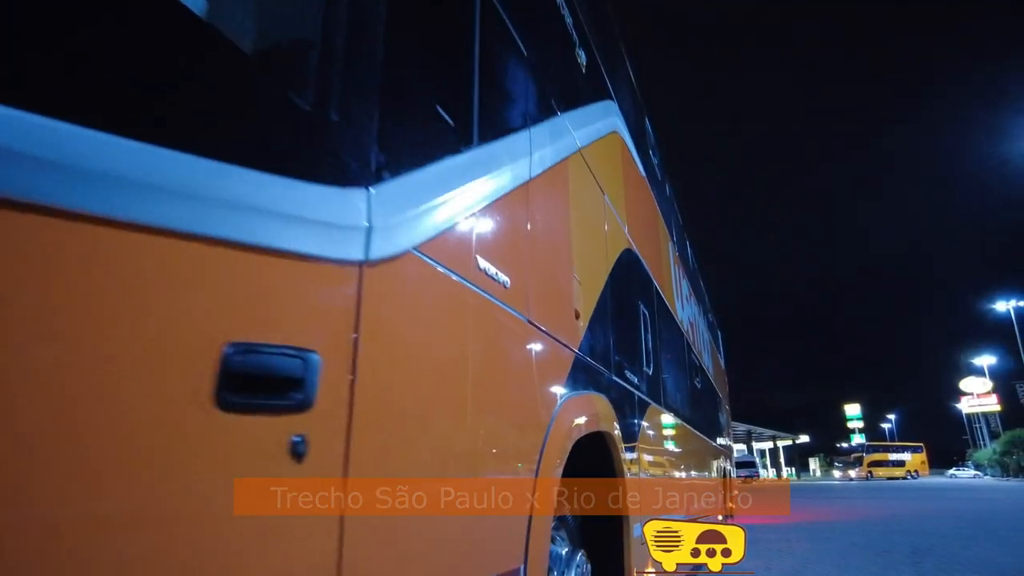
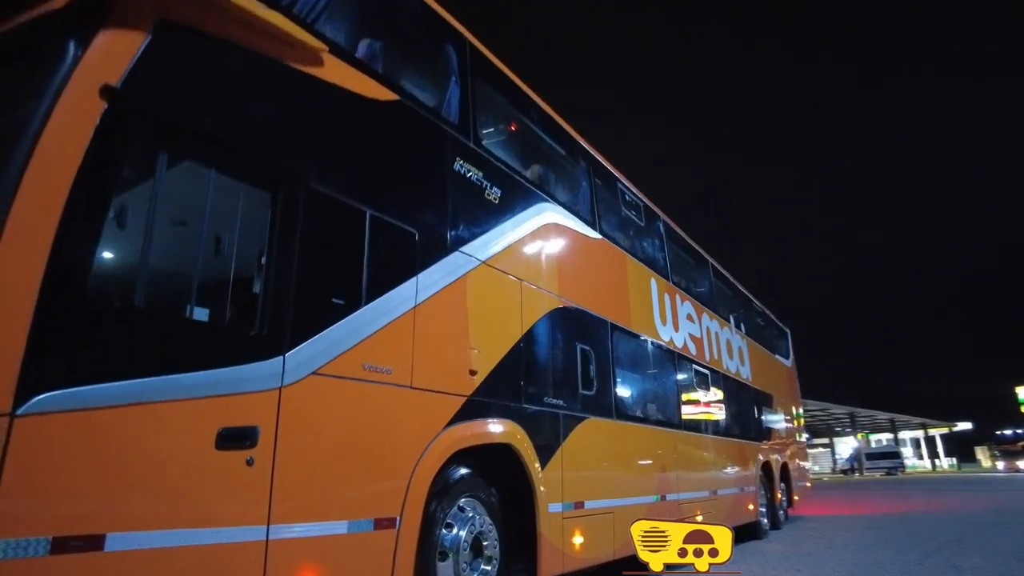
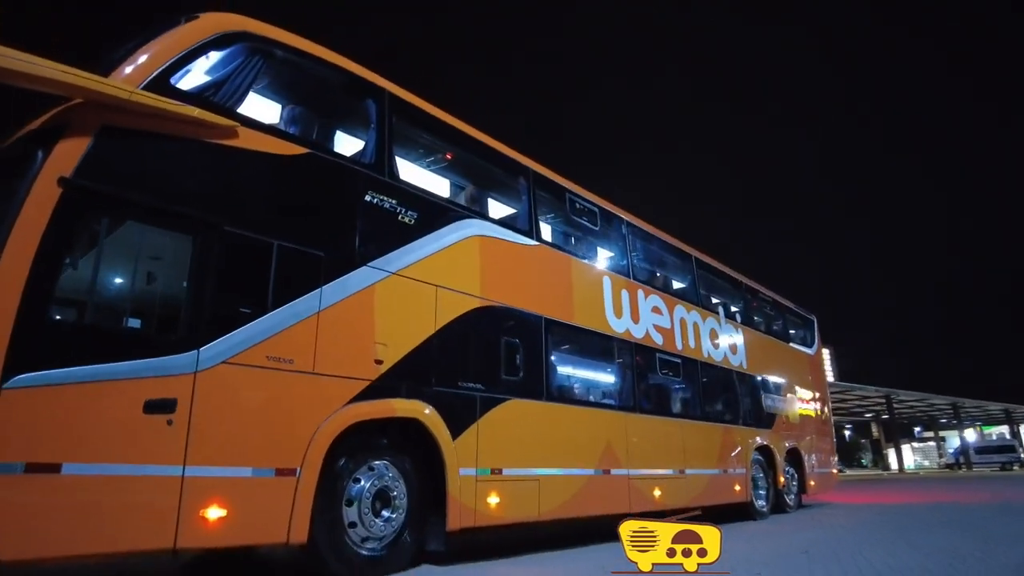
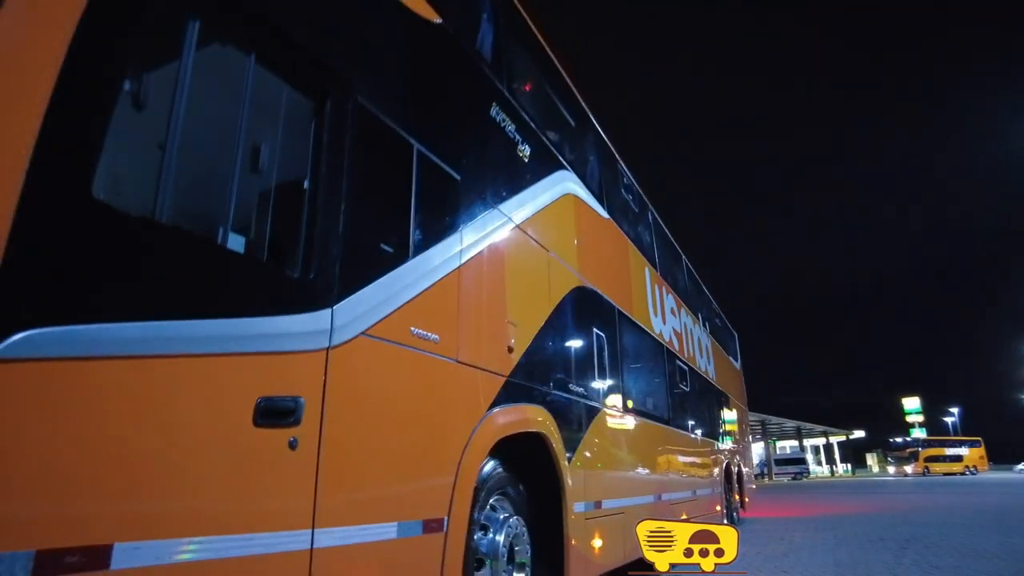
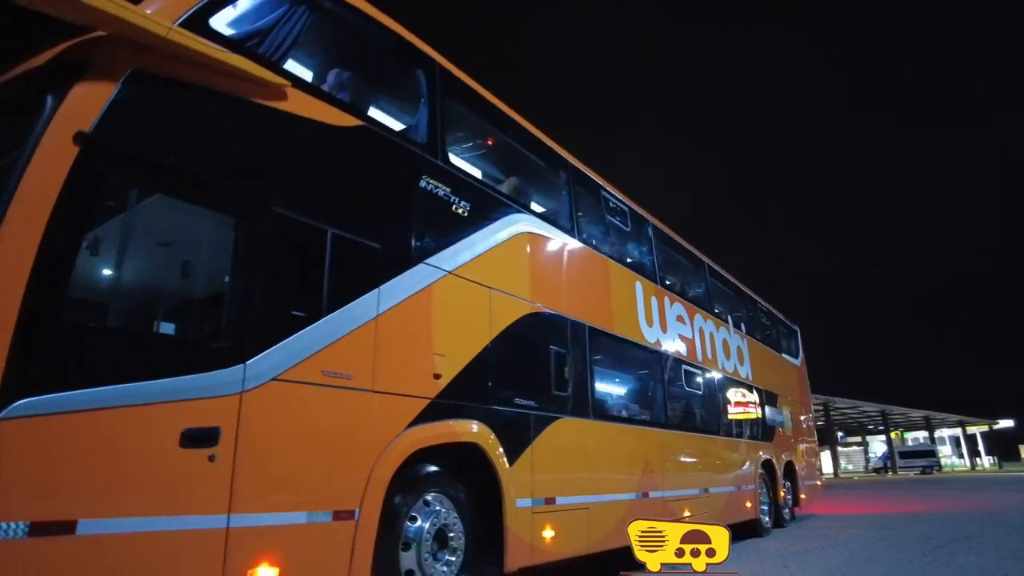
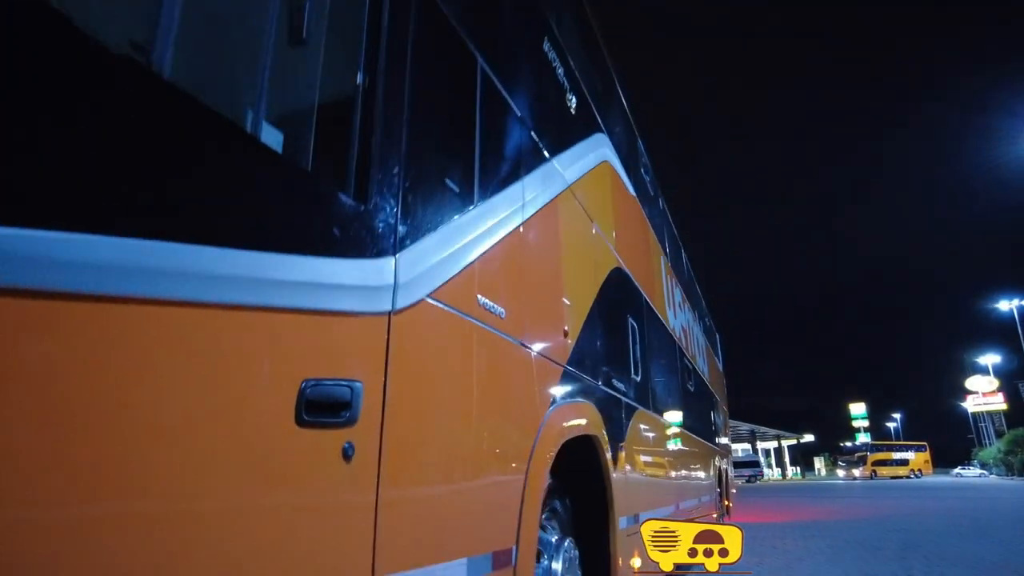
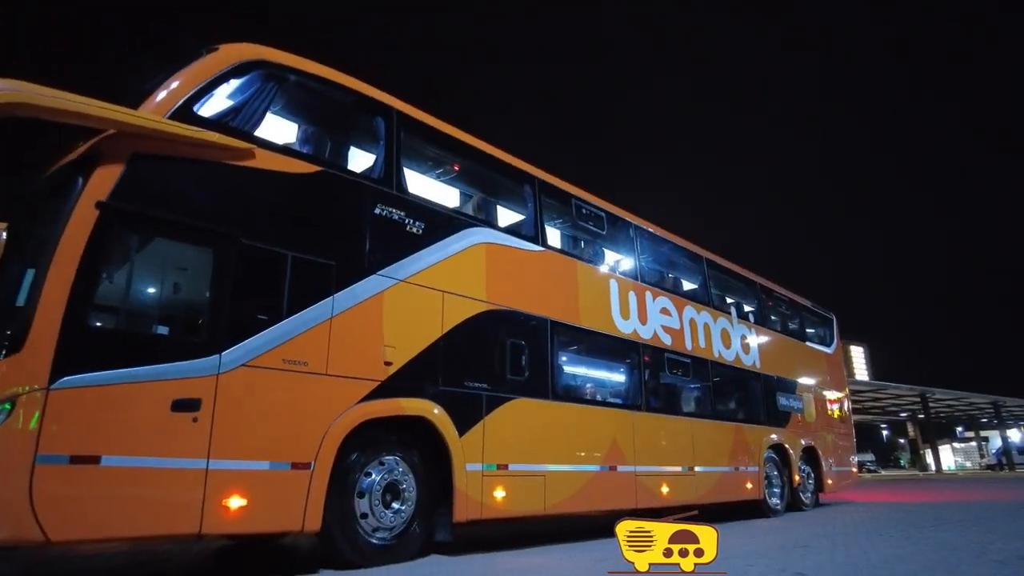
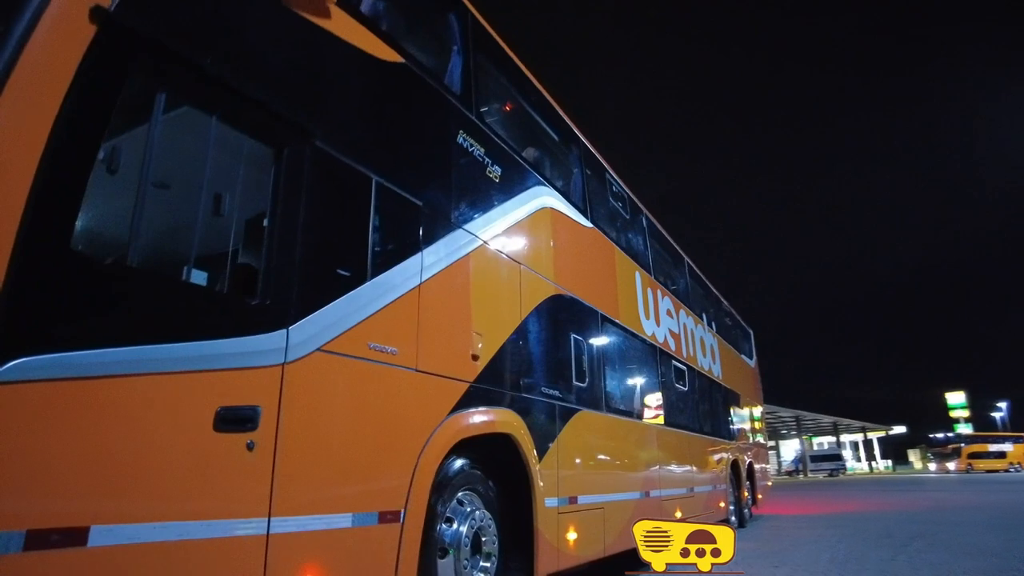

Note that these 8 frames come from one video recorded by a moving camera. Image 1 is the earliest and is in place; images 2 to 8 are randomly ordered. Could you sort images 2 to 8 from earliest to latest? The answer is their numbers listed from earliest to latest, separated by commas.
6, 4, 8, 2, 5, 3, 7
